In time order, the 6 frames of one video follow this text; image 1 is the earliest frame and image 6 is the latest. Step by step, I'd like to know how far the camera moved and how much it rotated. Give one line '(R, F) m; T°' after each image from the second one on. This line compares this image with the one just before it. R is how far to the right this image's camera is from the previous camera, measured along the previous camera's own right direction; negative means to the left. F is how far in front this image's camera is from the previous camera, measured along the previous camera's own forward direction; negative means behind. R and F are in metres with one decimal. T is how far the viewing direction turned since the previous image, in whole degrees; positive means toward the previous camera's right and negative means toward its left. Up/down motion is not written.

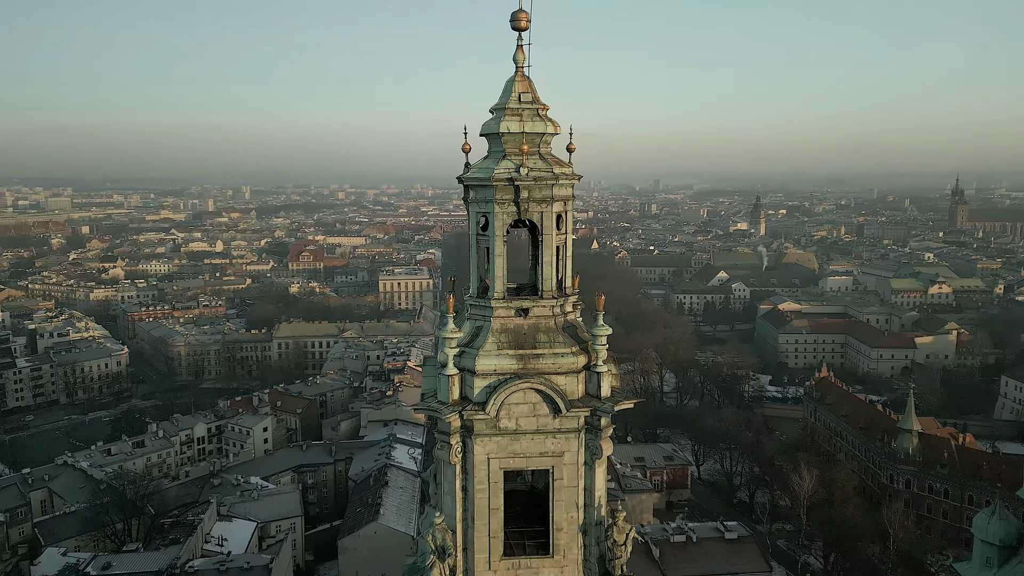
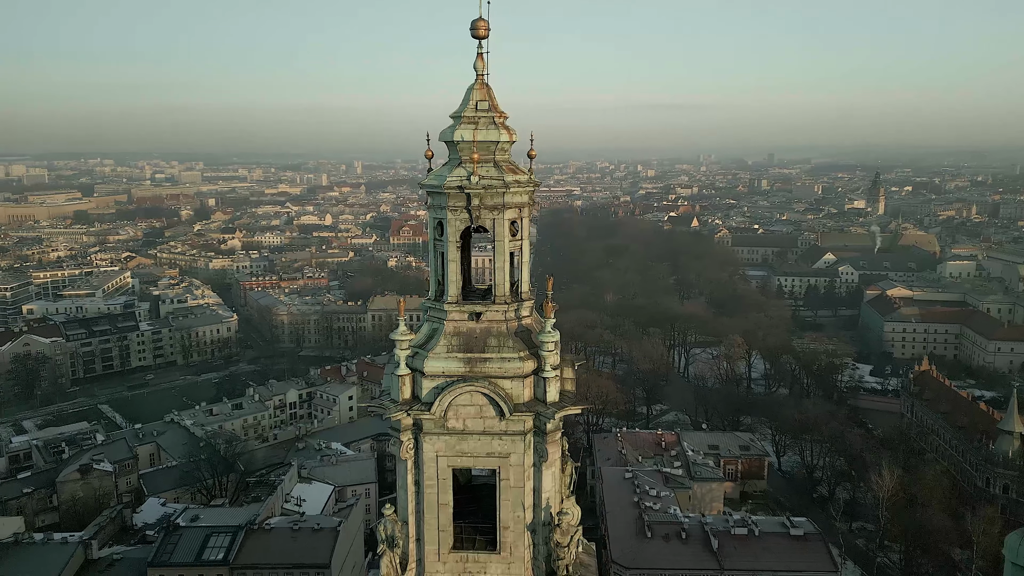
(+1.2, 0.0) m; -8°
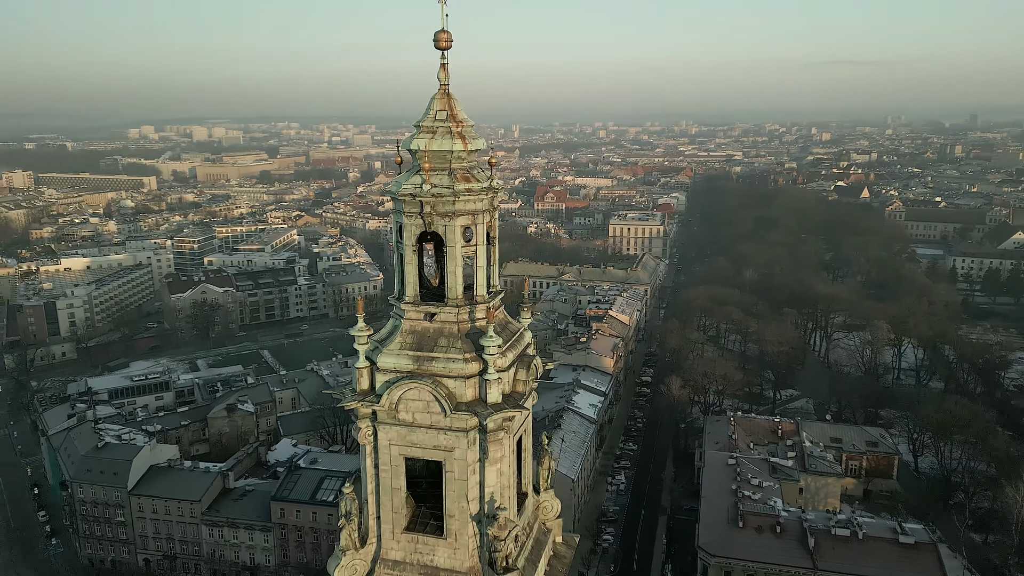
(+1.7, 0.0) m; -12°
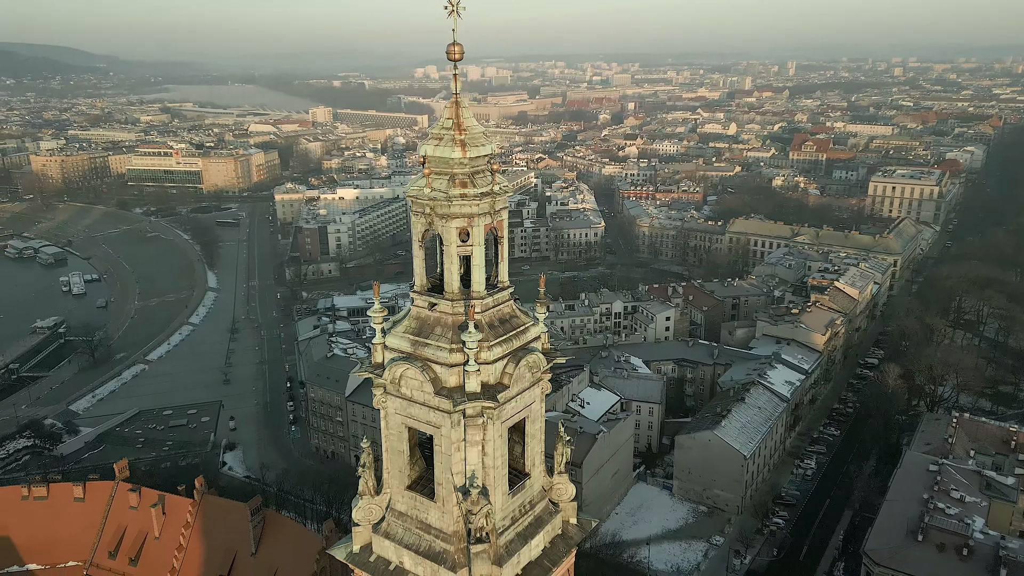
(+2.3, 0.0) m; -19°
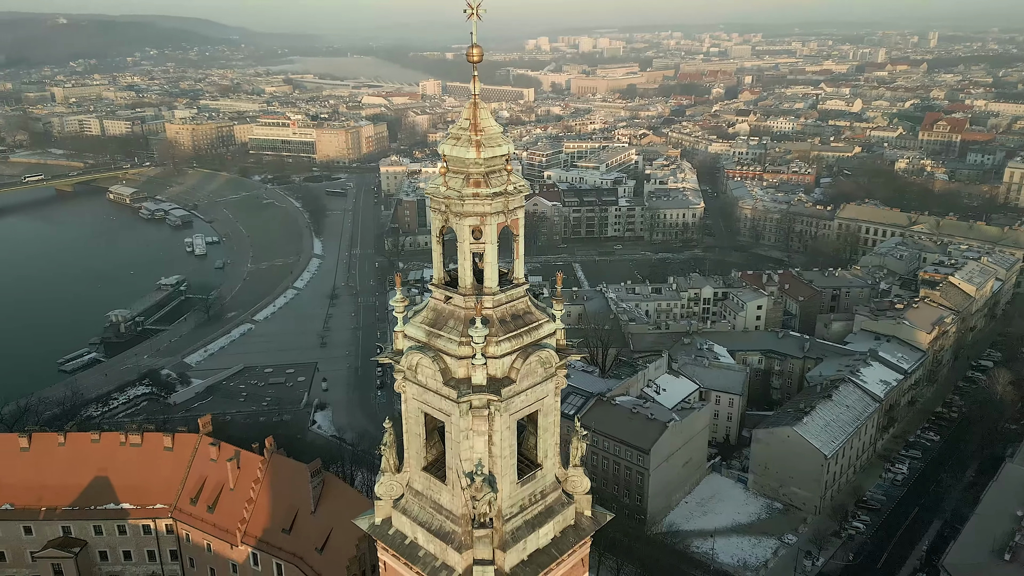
(+0.9, -0.1) m; -8°
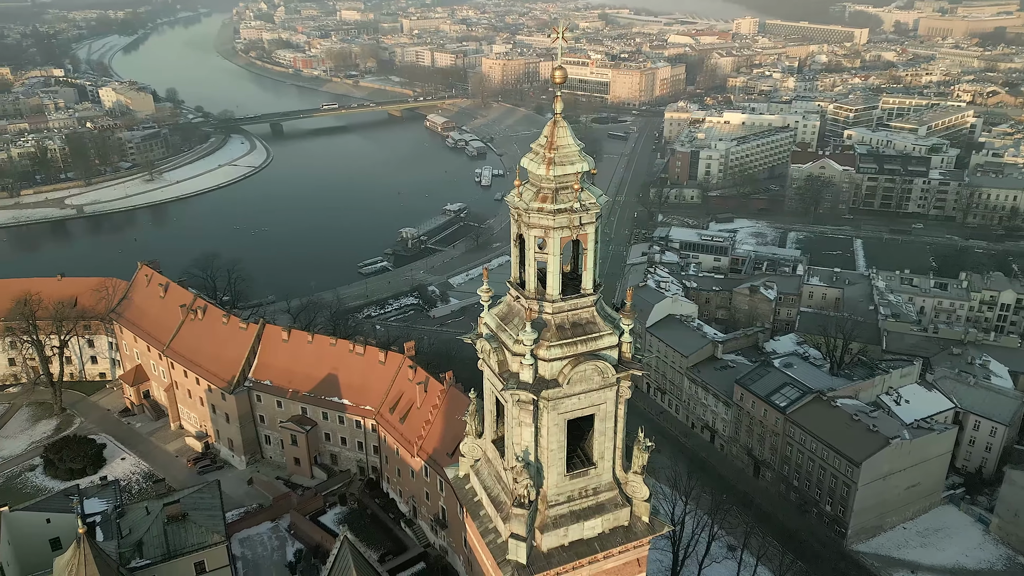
(+2.2, 0.0) m; -22°
